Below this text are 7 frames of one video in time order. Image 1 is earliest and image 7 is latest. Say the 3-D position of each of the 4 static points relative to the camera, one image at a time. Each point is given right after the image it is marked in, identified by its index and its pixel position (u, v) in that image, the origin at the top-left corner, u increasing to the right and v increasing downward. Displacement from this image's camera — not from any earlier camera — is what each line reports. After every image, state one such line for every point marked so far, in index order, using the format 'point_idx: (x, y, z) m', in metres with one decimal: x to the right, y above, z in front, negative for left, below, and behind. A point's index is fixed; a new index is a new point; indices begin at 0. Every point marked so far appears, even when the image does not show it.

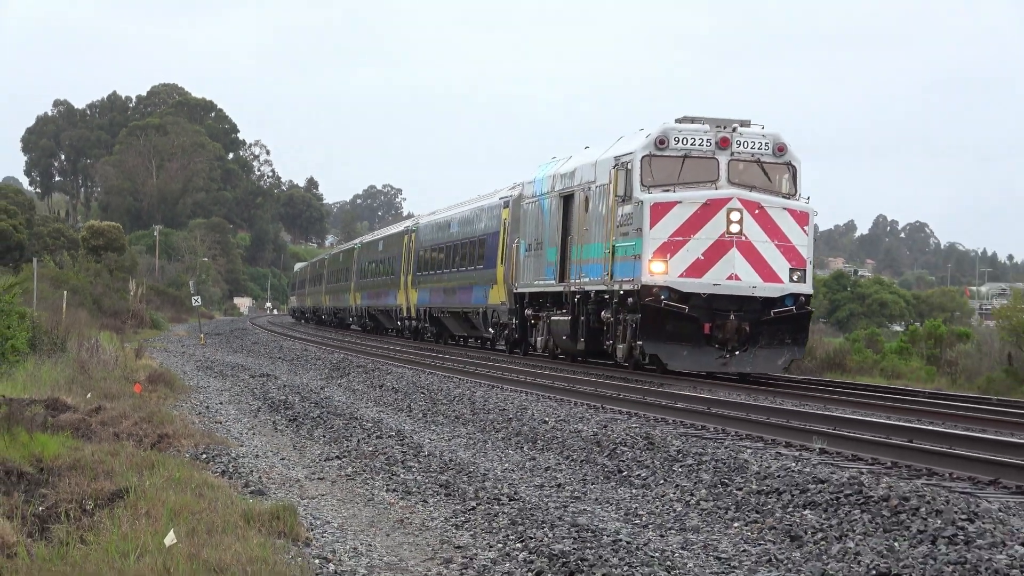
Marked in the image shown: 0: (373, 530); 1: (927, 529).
0: (-1.1, -1.8, +6.9) m
1: (+2.9, -1.7, +6.3) m
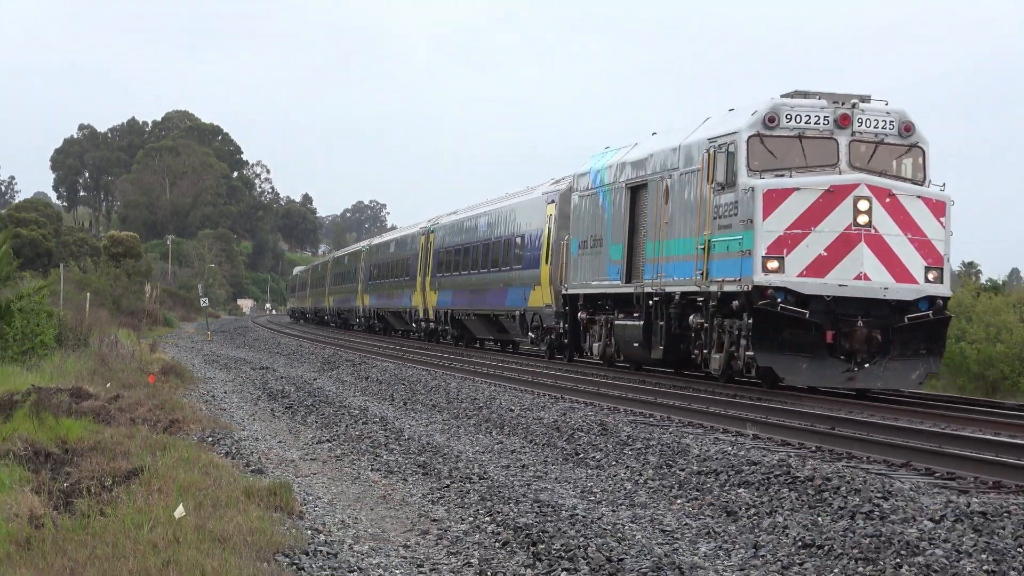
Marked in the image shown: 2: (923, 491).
0: (-1.3, -1.8, +7.7) m
1: (+2.6, -1.7, +7.1) m
2: (+3.3, -1.6, +7.3) m
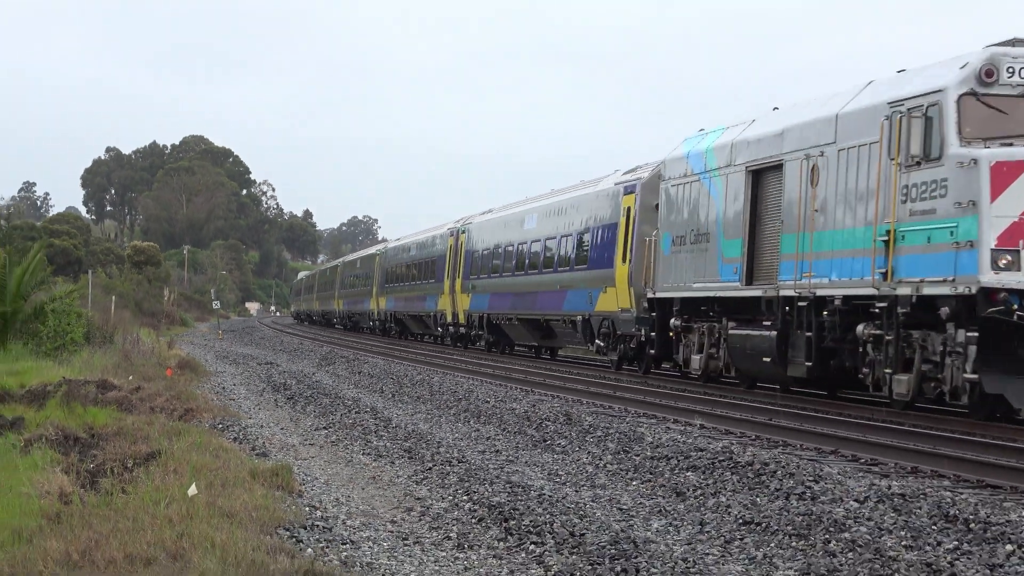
0: (-1.5, -1.9, +8.6) m
1: (+2.4, -1.8, +8.0) m
2: (+3.1, -1.7, +8.2) m
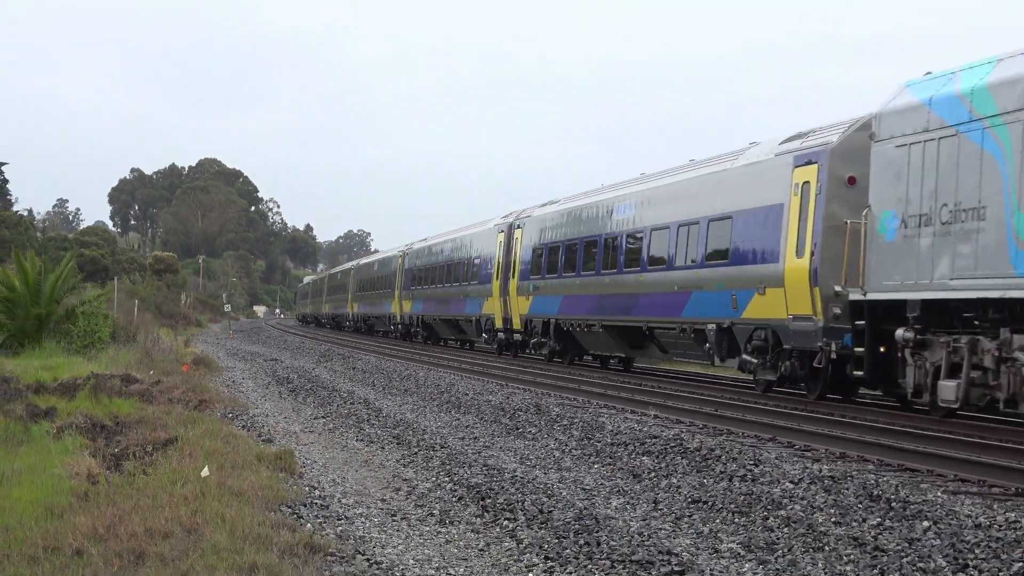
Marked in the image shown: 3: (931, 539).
0: (-1.8, -2.0, +9.6) m
1: (+2.2, -1.9, +9.0) m
2: (+2.9, -1.8, +9.3) m
3: (+3.5, -2.1, +7.3) m
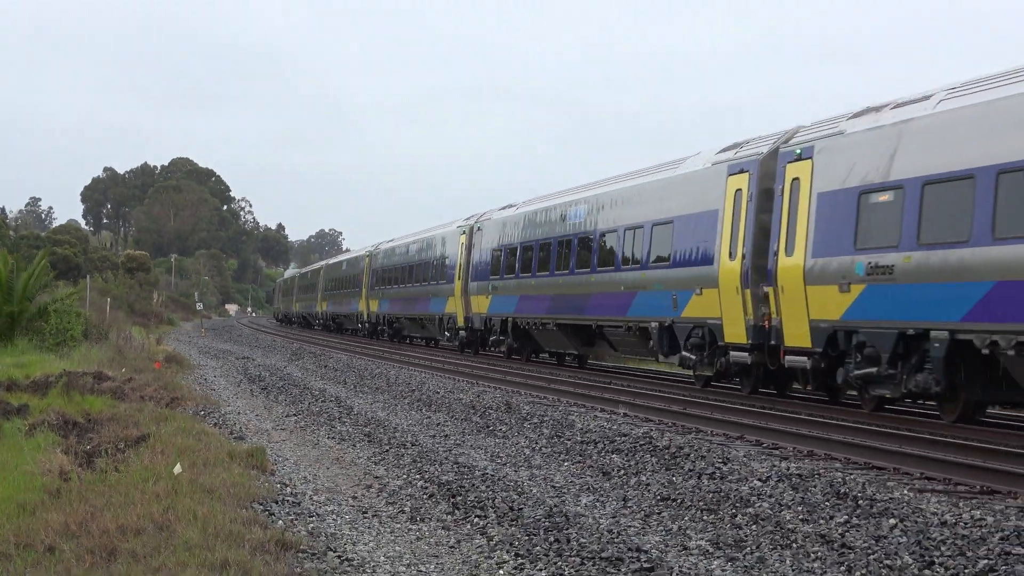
0: (-2.1, -1.9, +9.6) m
1: (+1.9, -1.9, +9.1) m
2: (+2.6, -1.8, +9.4) m
3: (+3.2, -2.1, +7.4) m
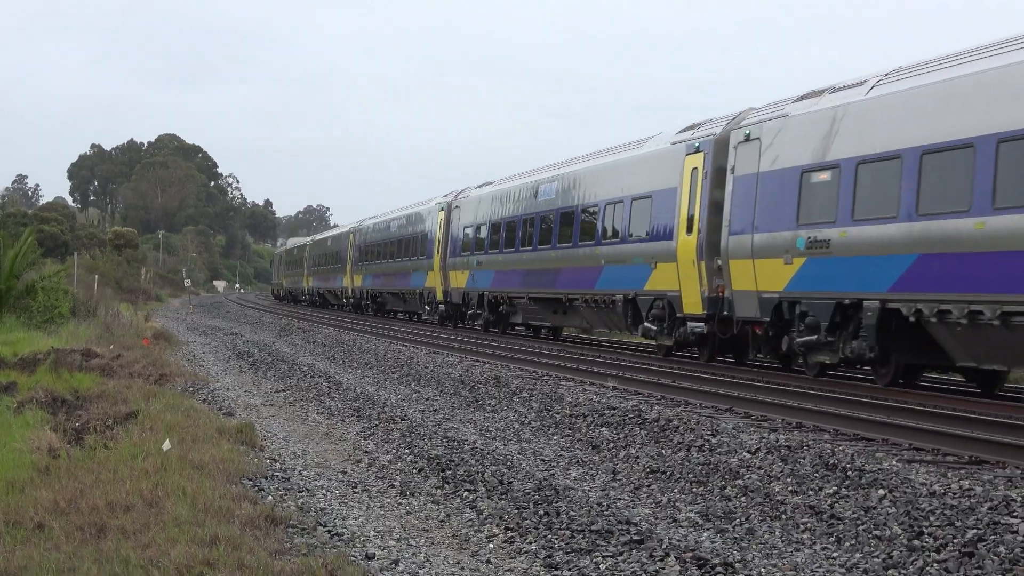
0: (-2.2, -1.7, +9.7) m
1: (+1.8, -1.6, +9.1) m
2: (+2.5, -1.5, +9.4) m
3: (+3.1, -1.8, +7.4) m
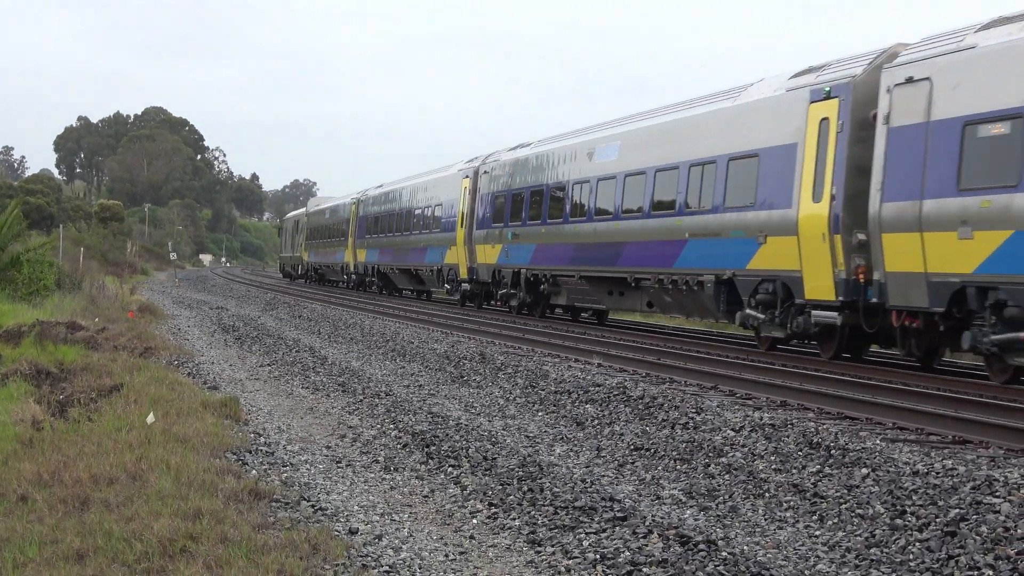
0: (-2.4, -1.4, +9.6) m
1: (+1.6, -1.4, +9.1) m
2: (+2.3, -1.3, +9.4) m
3: (+3.0, -1.6, +7.4) m
